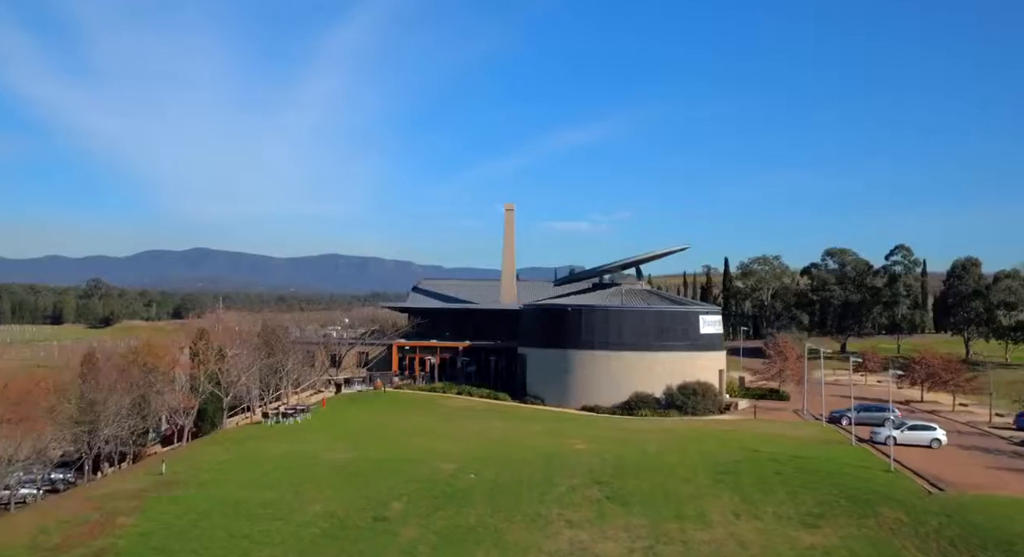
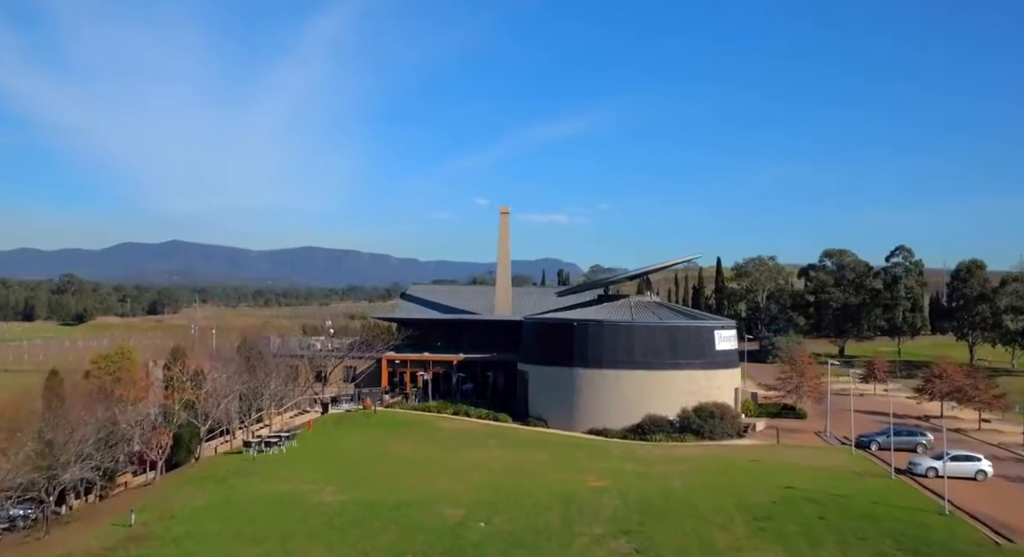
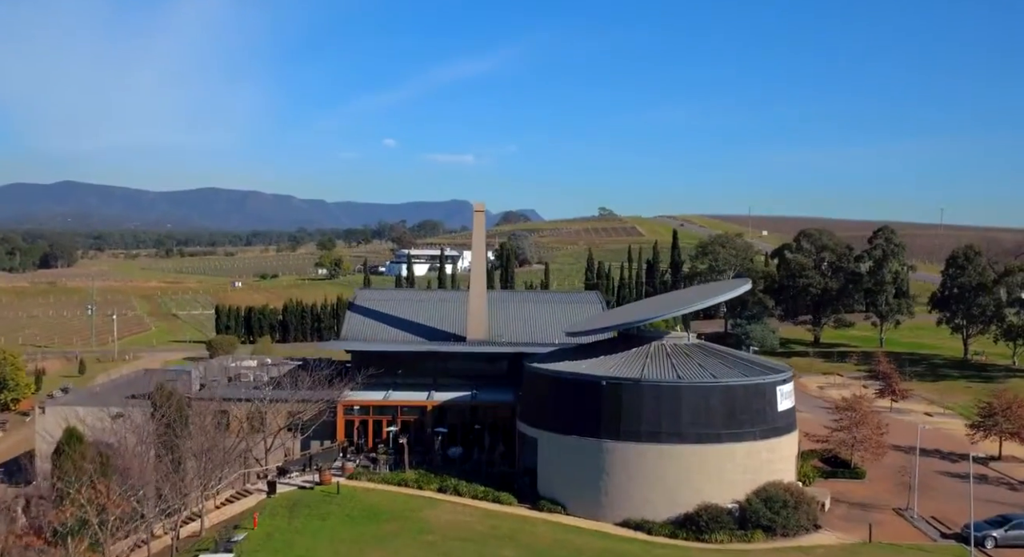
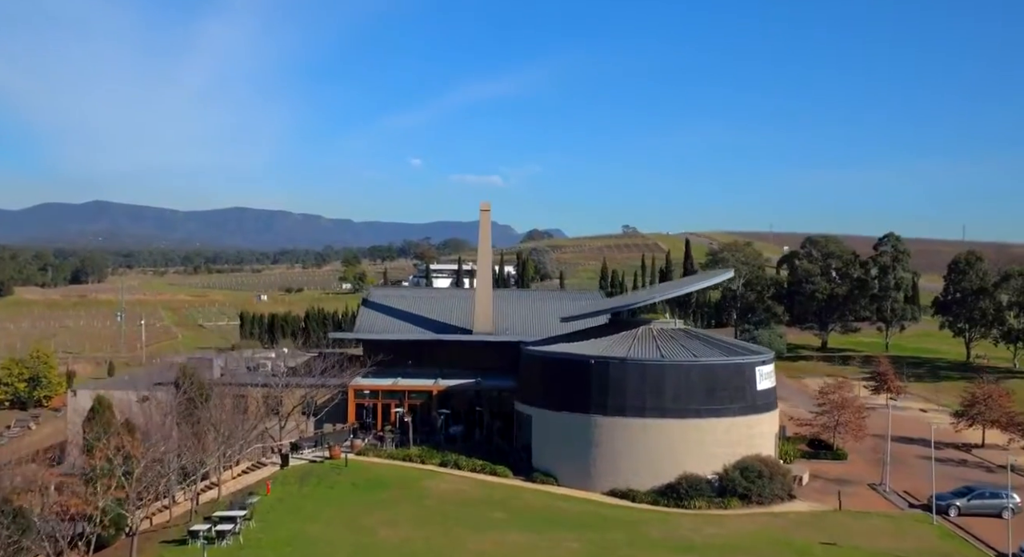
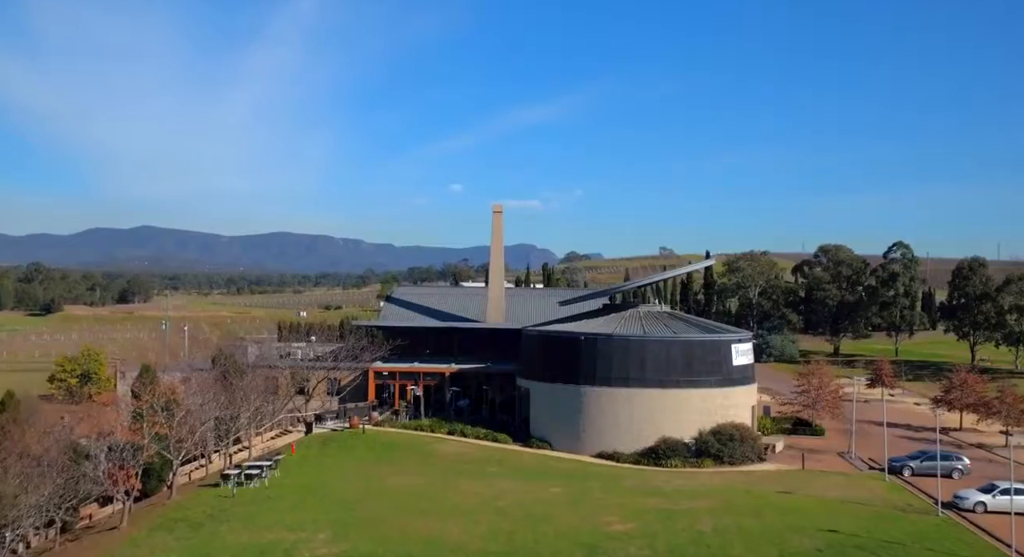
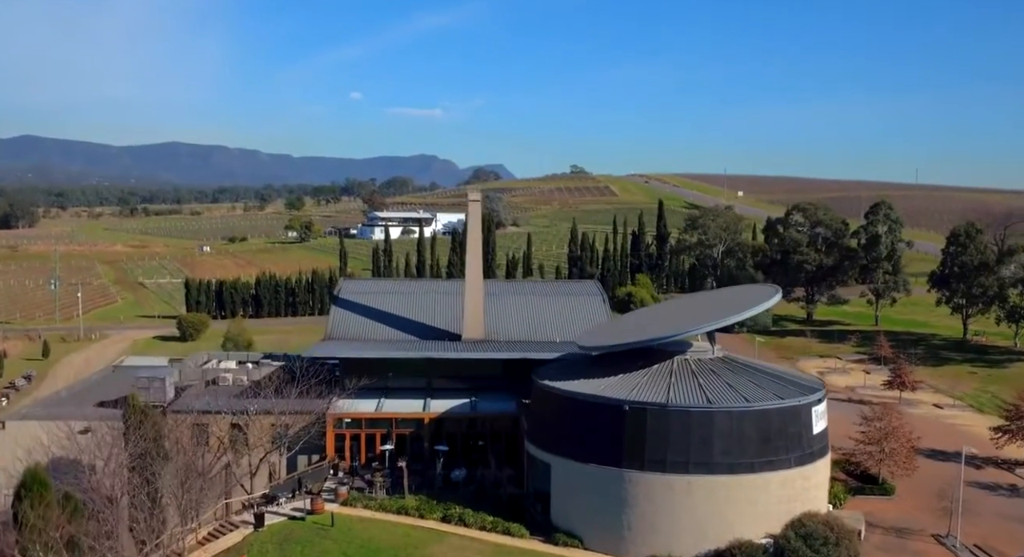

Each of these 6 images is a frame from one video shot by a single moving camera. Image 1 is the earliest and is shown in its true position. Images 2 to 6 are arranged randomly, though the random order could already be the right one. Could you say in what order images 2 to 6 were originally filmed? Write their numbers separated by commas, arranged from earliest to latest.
2, 5, 4, 3, 6
